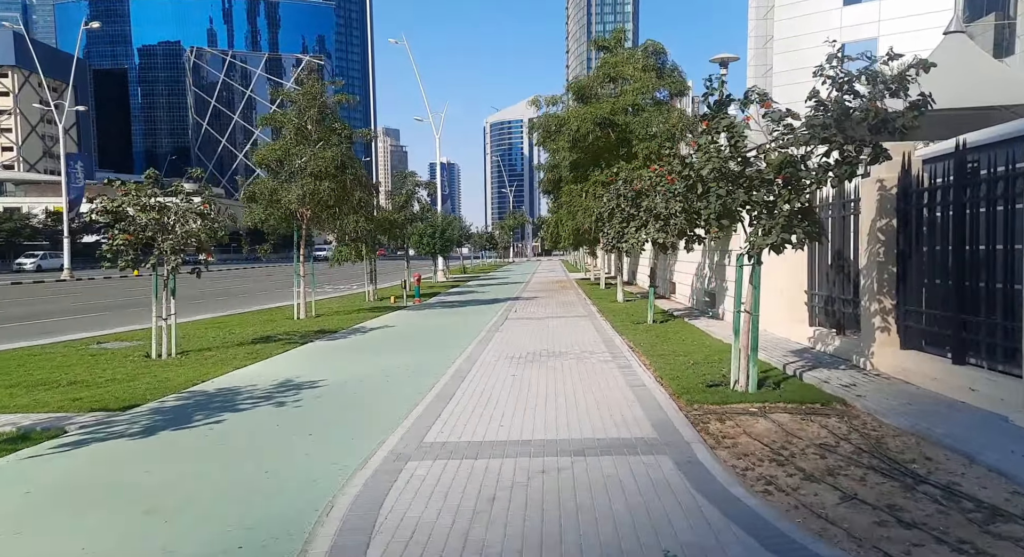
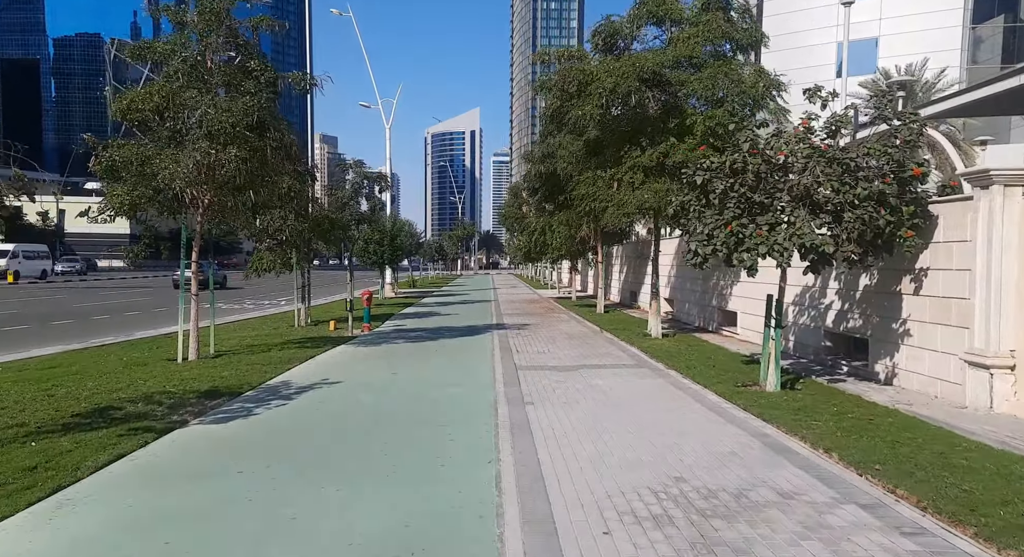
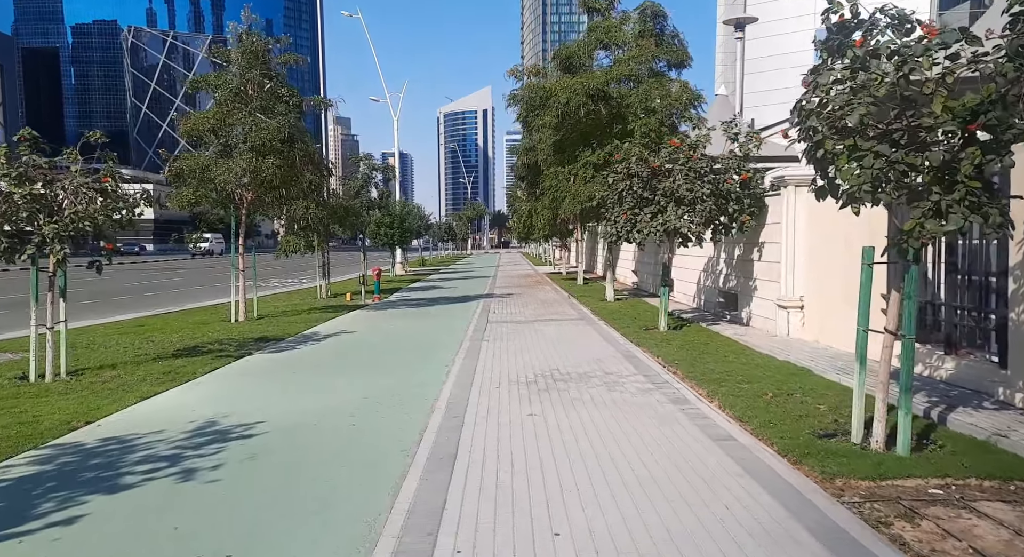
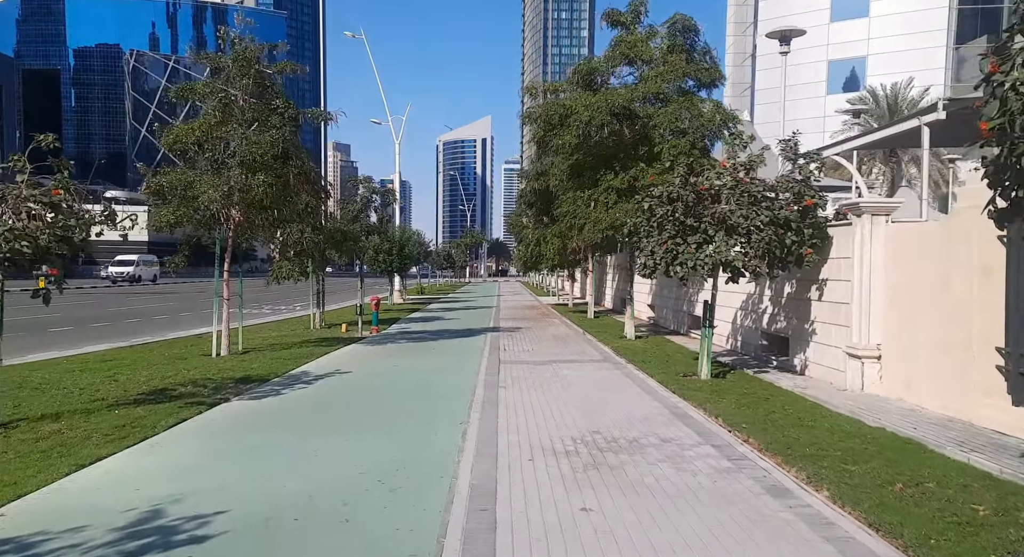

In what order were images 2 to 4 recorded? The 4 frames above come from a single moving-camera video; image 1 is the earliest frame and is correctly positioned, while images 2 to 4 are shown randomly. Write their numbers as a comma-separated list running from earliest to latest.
3, 4, 2
